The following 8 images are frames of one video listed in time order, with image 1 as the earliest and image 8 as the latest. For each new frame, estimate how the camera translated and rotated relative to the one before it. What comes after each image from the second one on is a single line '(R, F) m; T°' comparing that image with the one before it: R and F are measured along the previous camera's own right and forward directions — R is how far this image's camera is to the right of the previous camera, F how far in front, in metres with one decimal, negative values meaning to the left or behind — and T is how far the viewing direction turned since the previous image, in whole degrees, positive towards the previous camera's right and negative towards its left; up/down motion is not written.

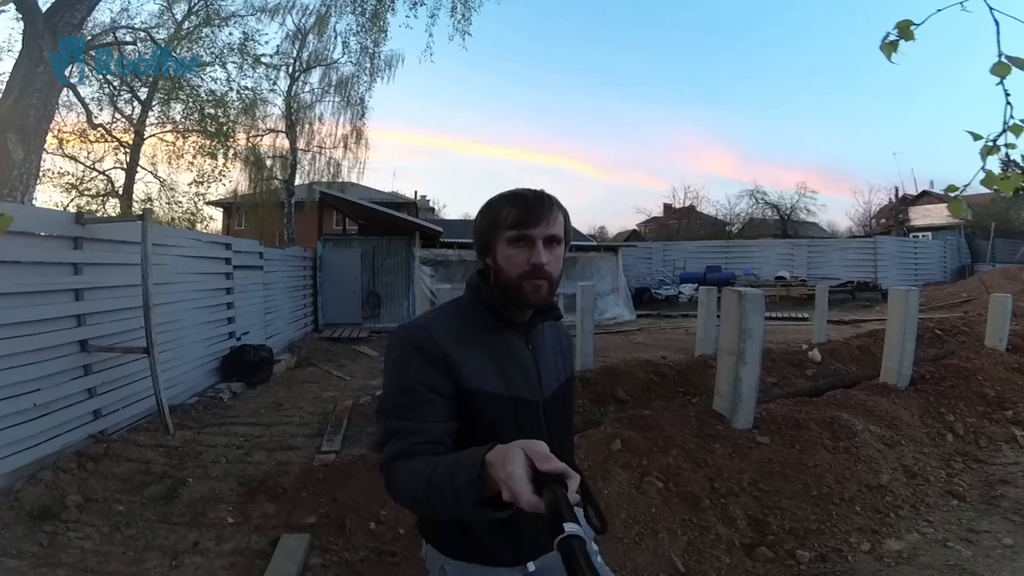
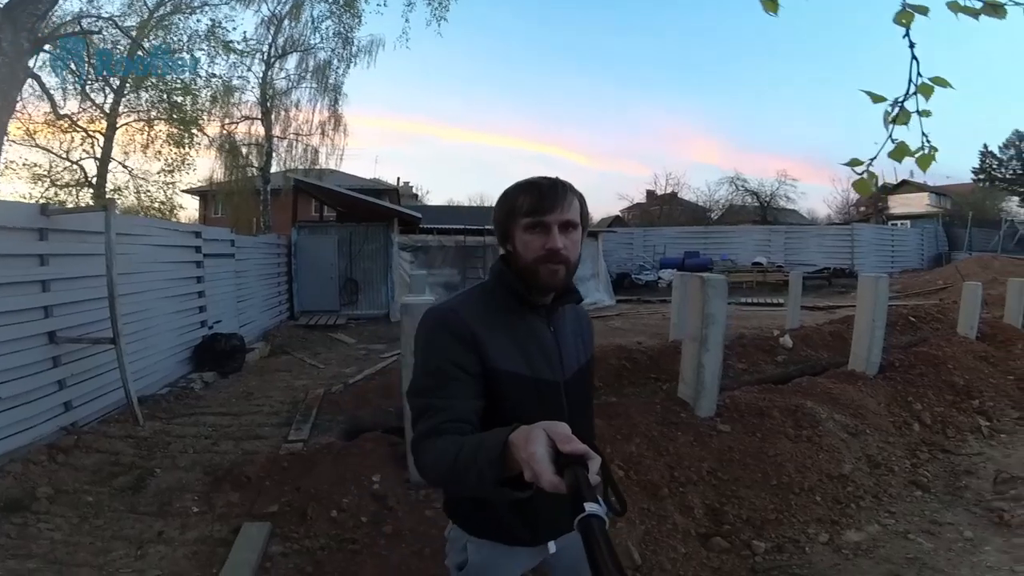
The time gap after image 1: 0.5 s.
(+0.2, +0.2) m; +1°
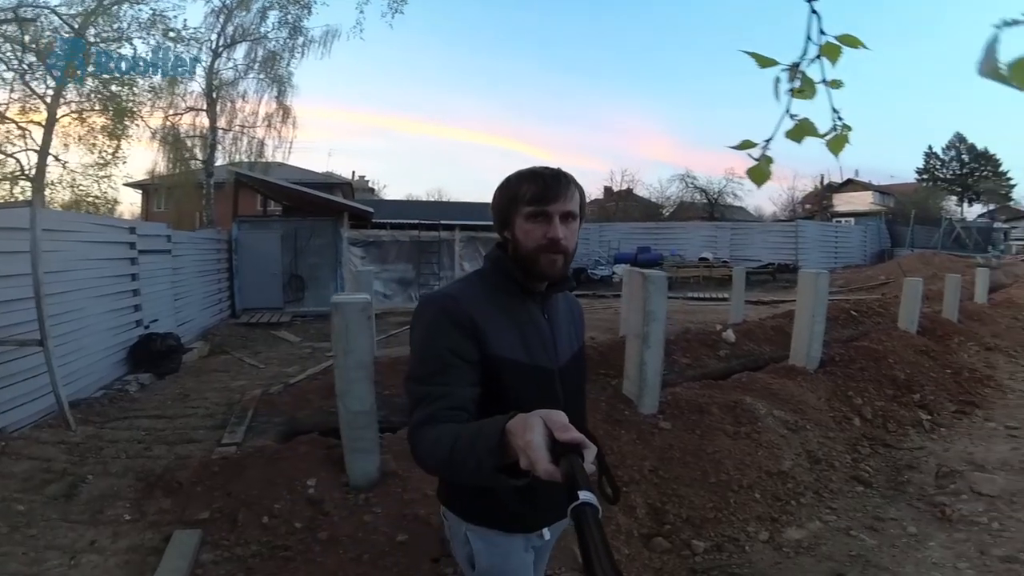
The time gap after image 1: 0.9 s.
(+0.1, +0.2) m; +4°
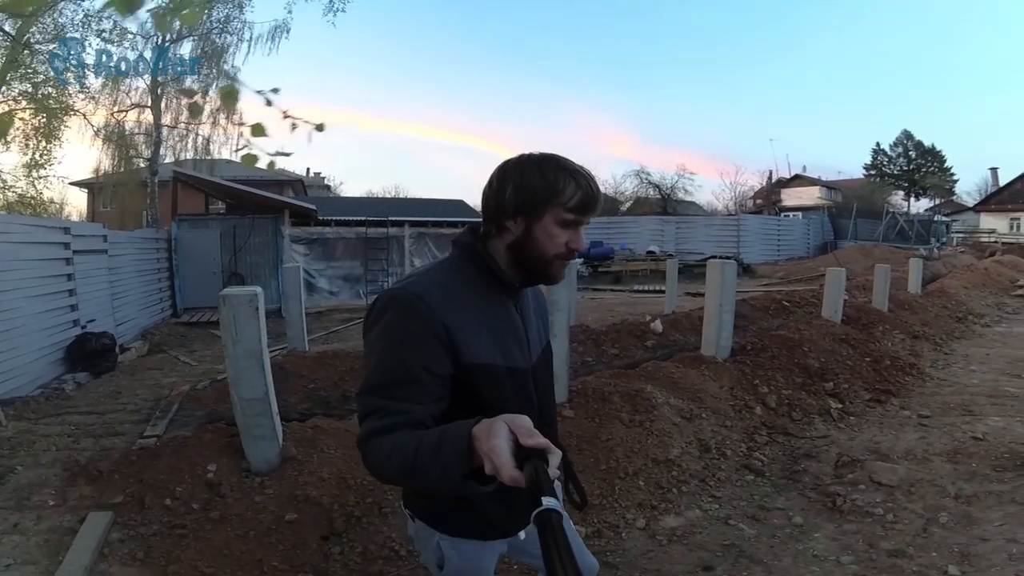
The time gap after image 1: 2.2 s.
(+0.3, +0.2) m; +3°
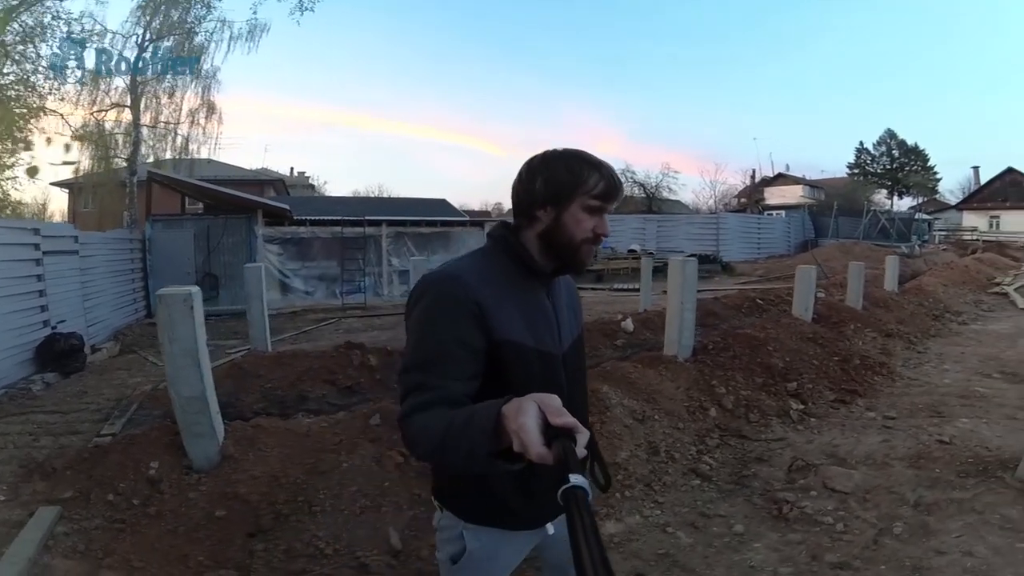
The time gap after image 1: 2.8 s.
(+0.2, +0.2) m; +1°
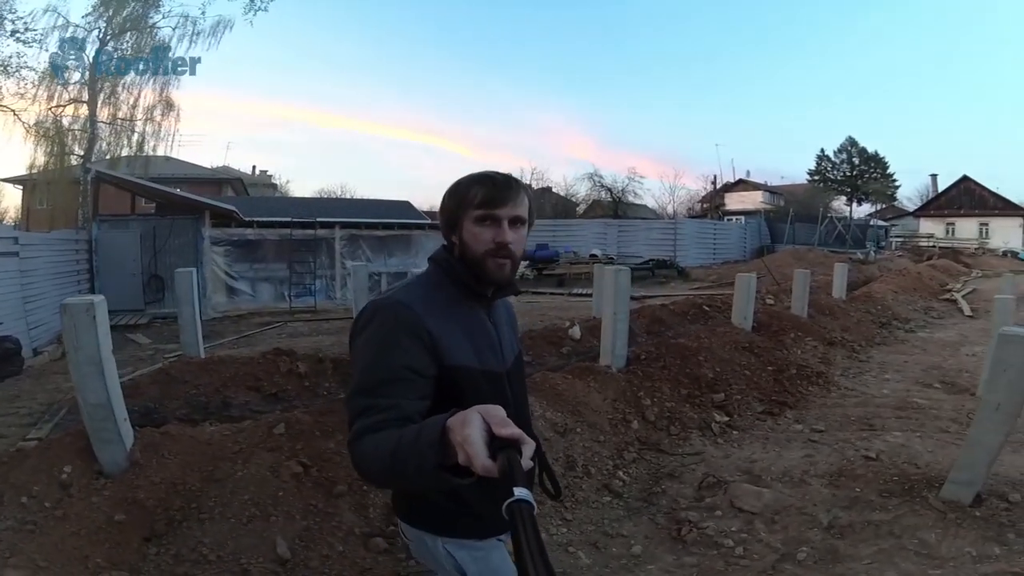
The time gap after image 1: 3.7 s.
(+0.3, +0.2) m; +2°
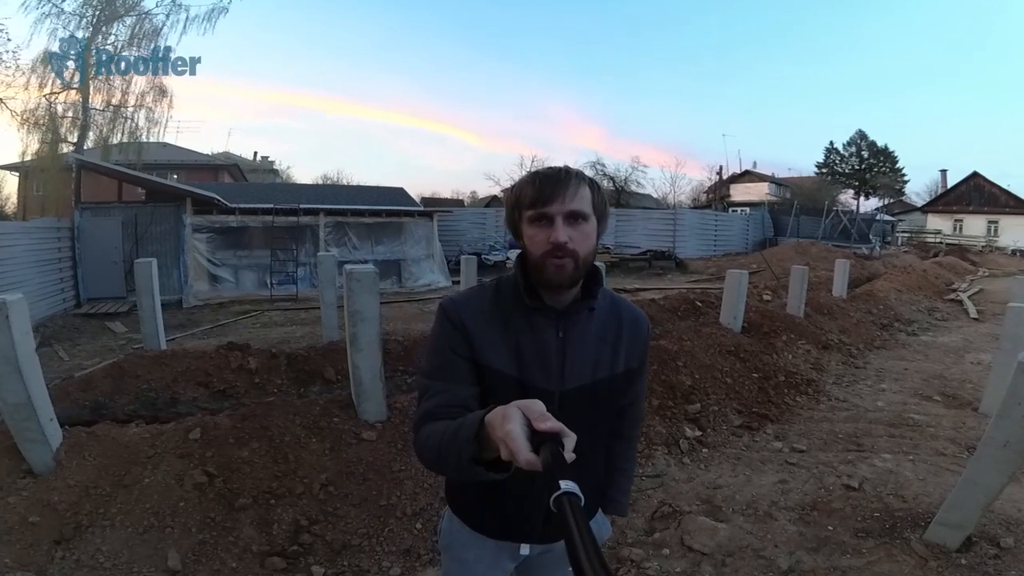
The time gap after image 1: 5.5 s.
(+0.3, +0.4) m; 0°
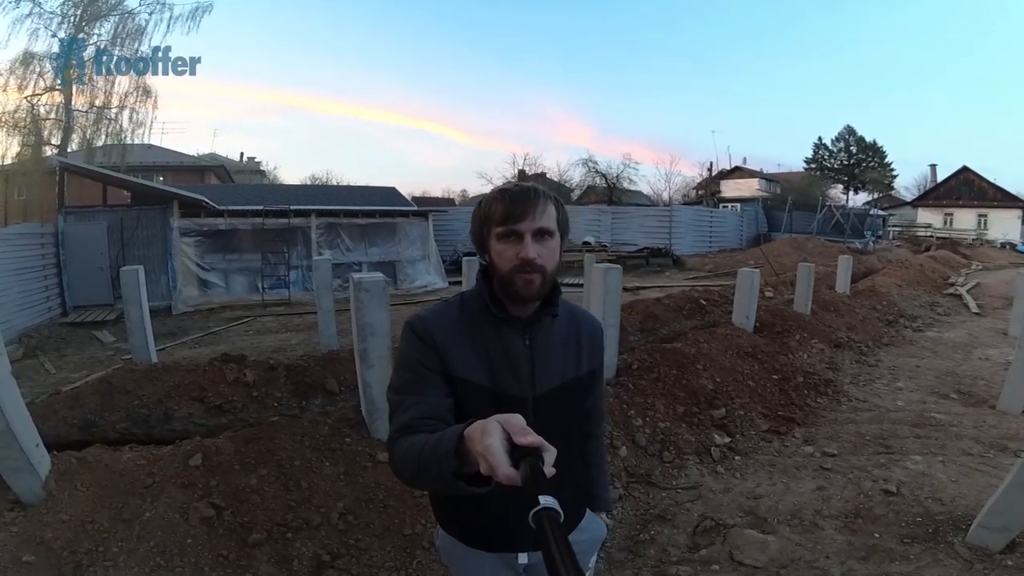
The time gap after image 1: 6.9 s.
(-0.1, +0.2) m; +1°
